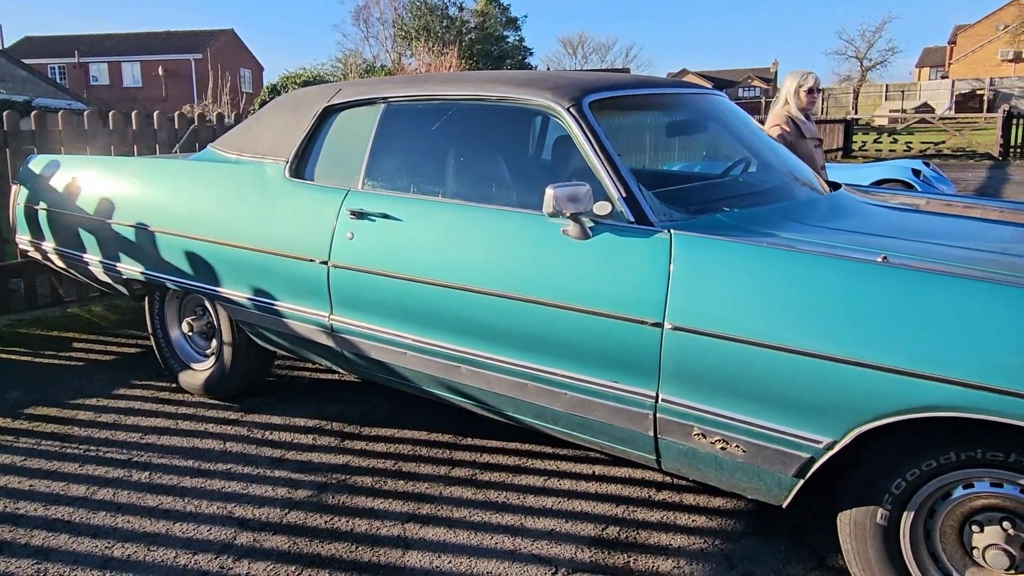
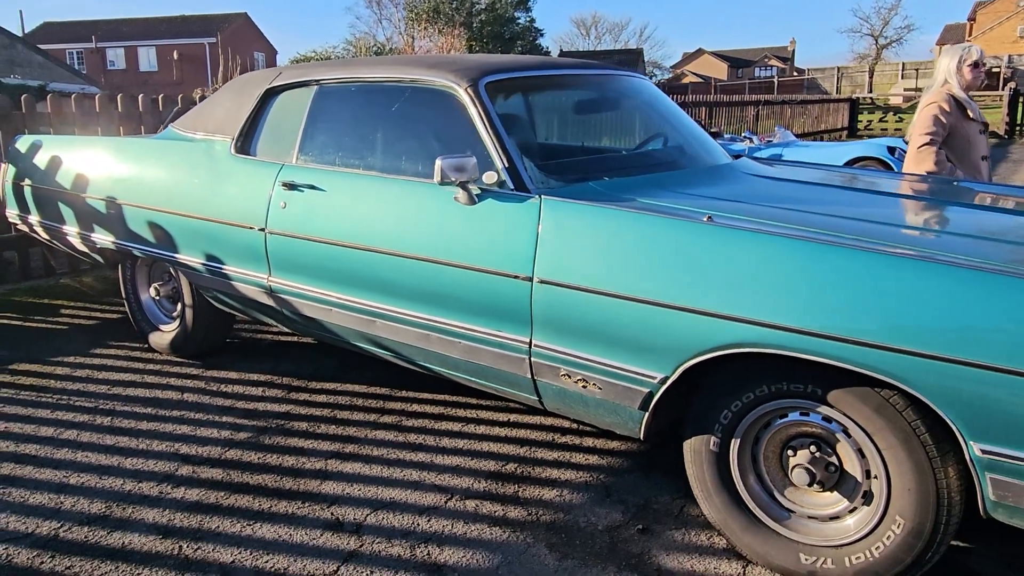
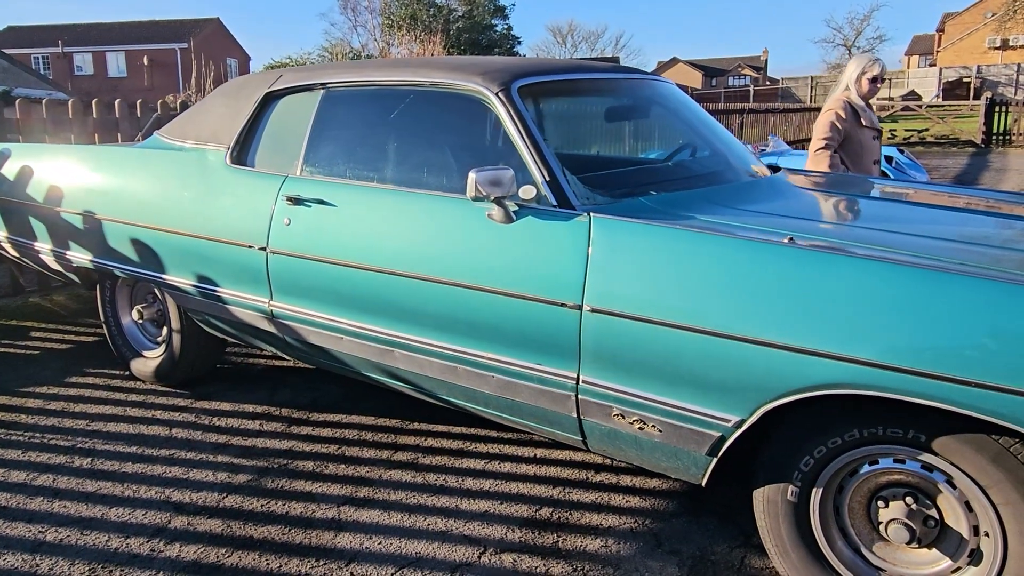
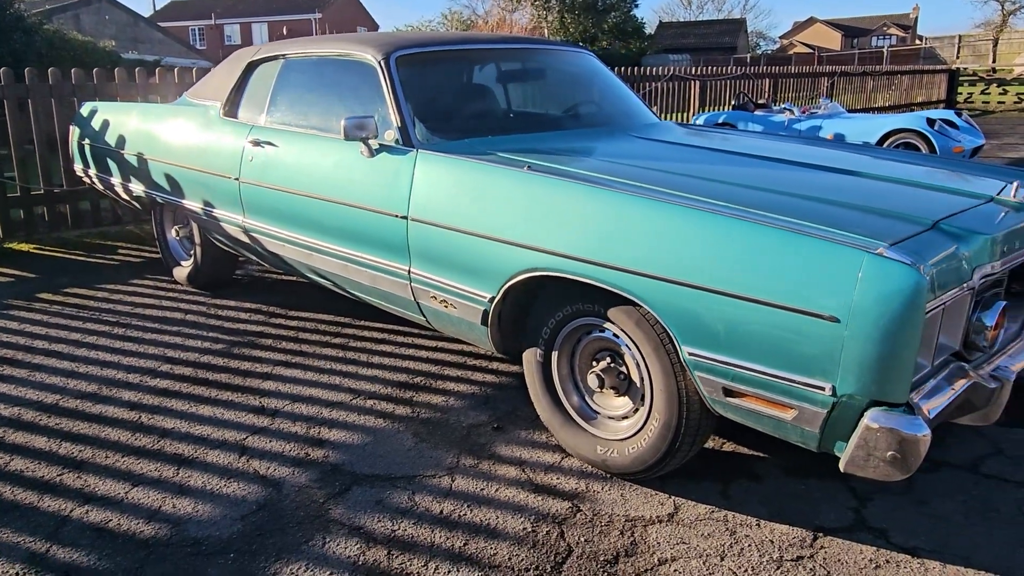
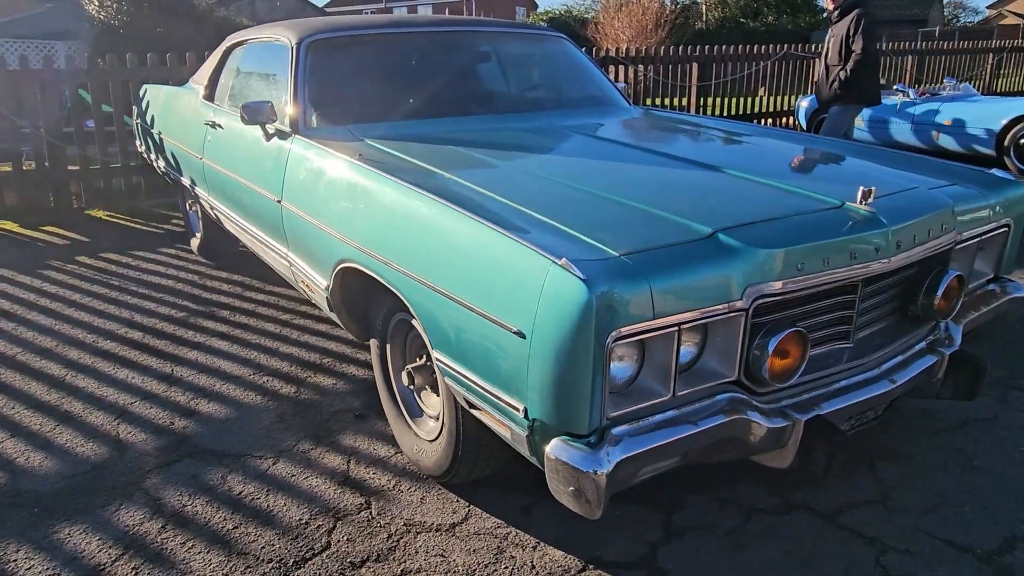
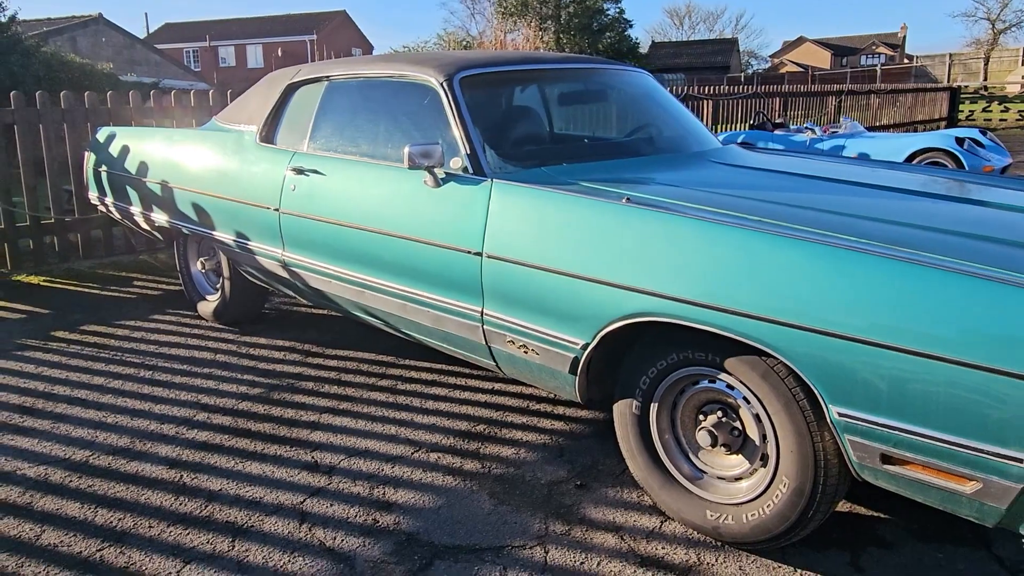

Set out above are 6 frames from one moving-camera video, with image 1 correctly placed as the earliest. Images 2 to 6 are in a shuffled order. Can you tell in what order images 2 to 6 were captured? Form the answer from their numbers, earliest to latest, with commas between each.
3, 2, 6, 4, 5
